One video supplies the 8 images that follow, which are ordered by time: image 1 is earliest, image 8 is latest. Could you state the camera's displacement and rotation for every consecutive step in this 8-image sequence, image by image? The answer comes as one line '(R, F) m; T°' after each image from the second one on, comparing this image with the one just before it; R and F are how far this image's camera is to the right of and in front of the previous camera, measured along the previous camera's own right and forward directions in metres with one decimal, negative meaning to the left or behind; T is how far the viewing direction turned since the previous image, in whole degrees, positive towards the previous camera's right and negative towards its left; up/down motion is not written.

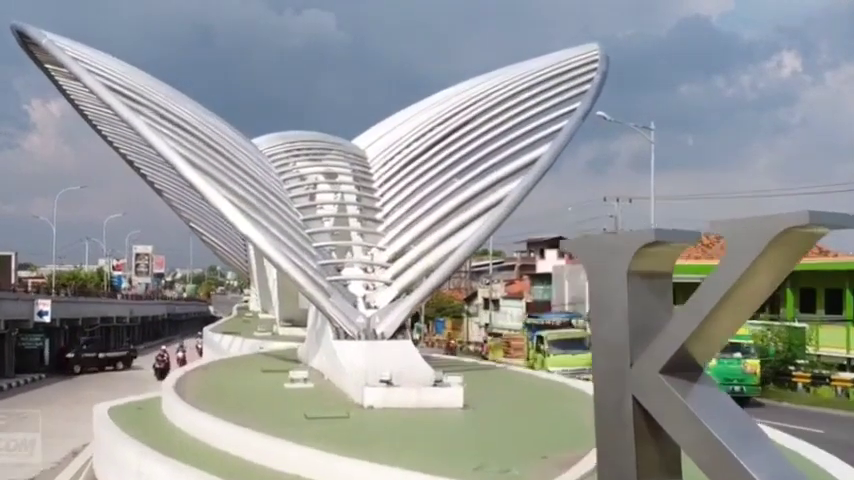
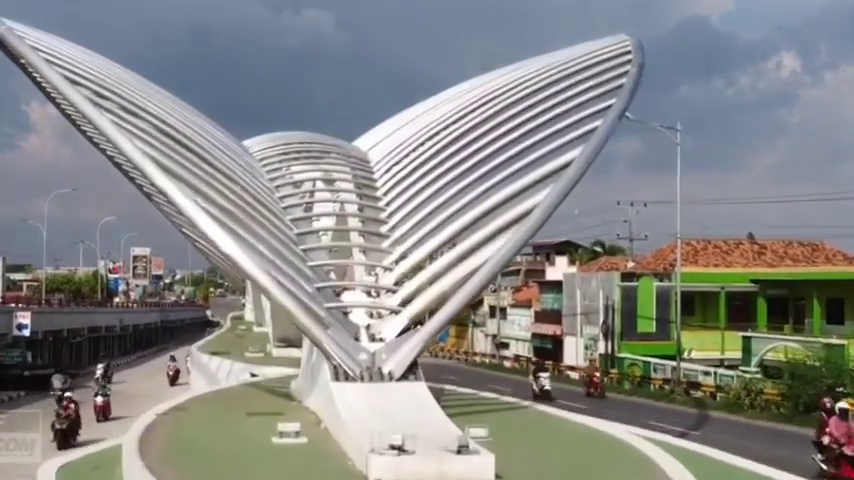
(-0.2, +2.5) m; 0°
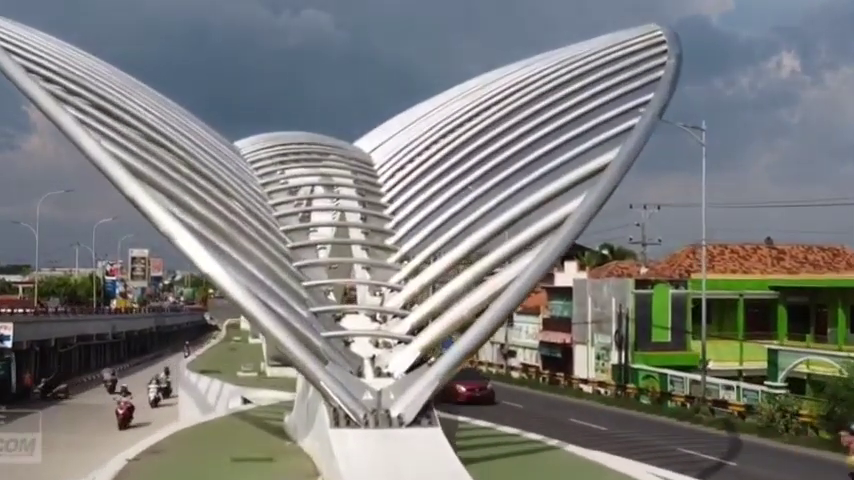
(-0.2, +2.0) m; 0°
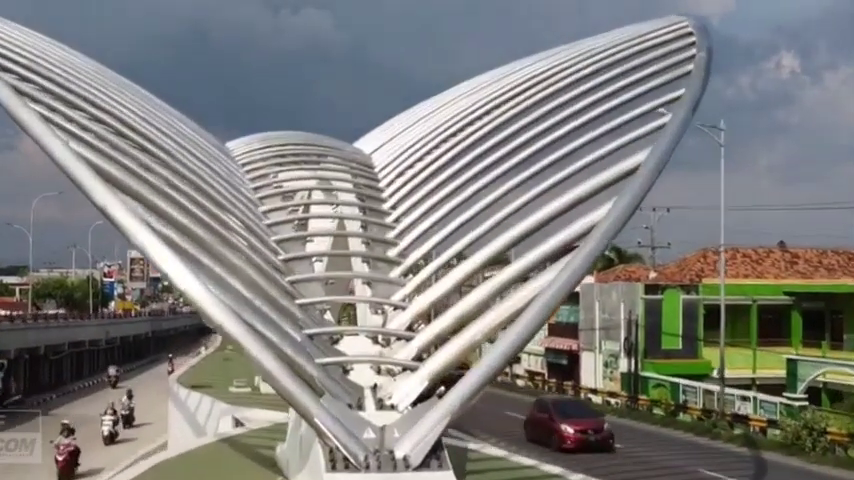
(-0.1, +1.4) m; 0°
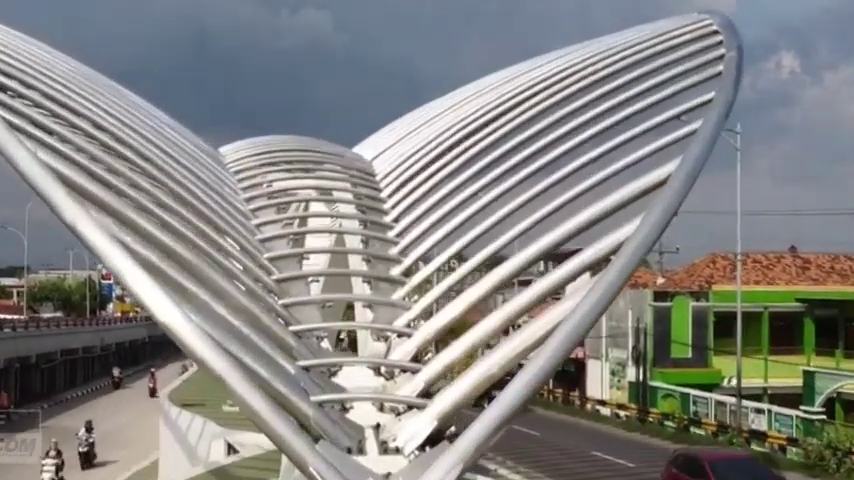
(-0.1, +1.1) m; 0°
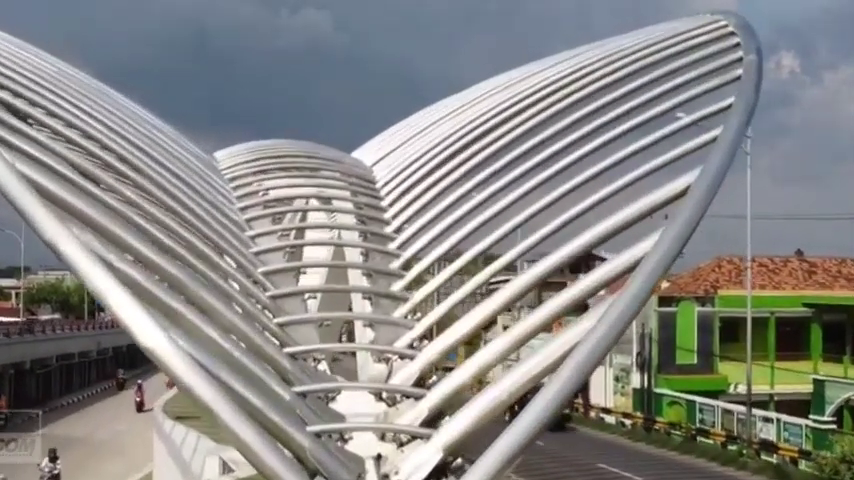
(0.0, +0.7) m; 0°
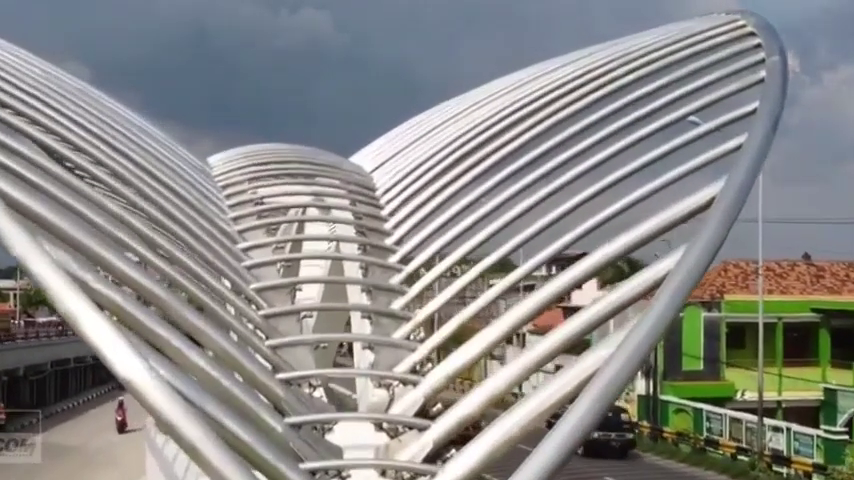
(0.0, +0.7) m; 0°
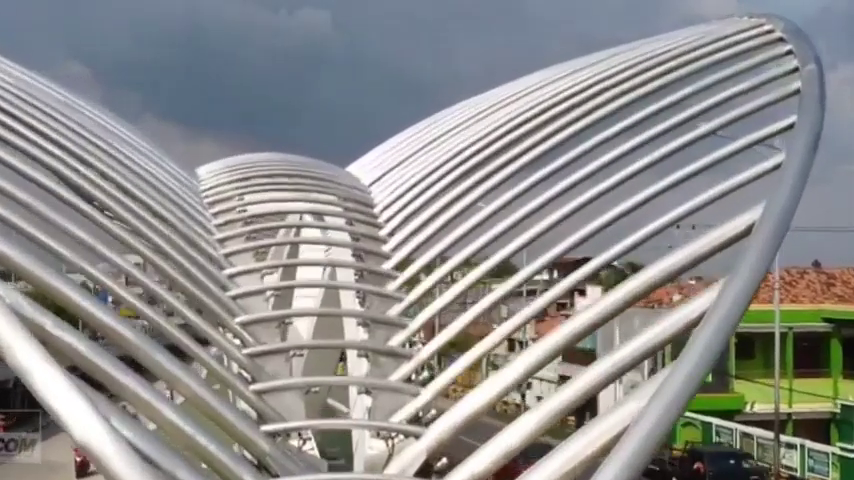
(0.0, +1.0) m; 0°
